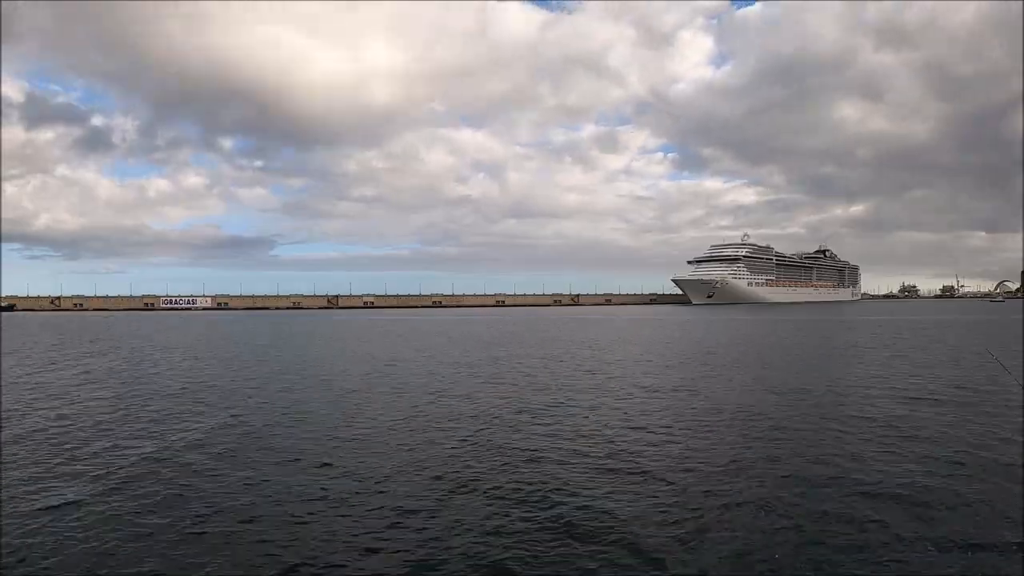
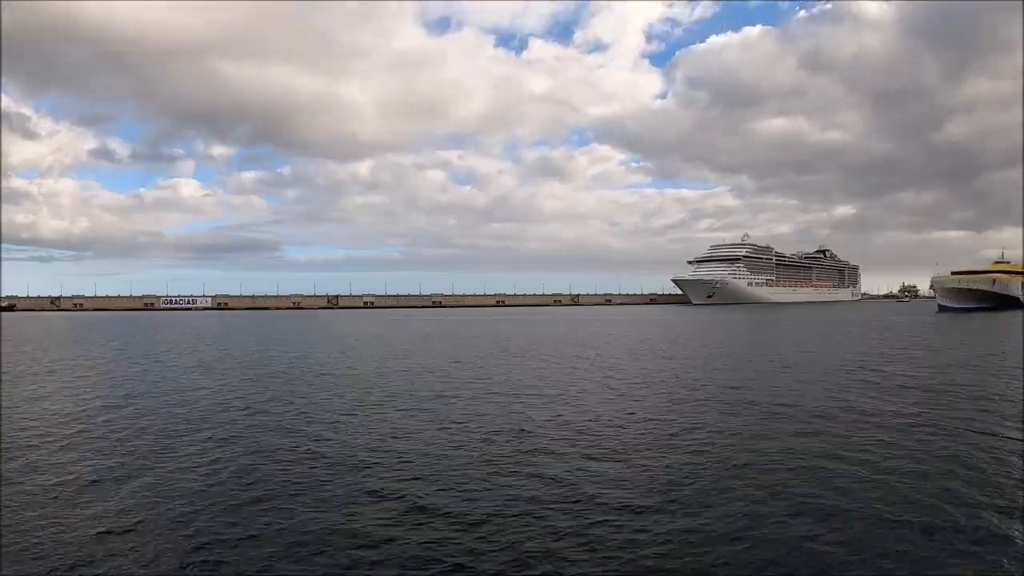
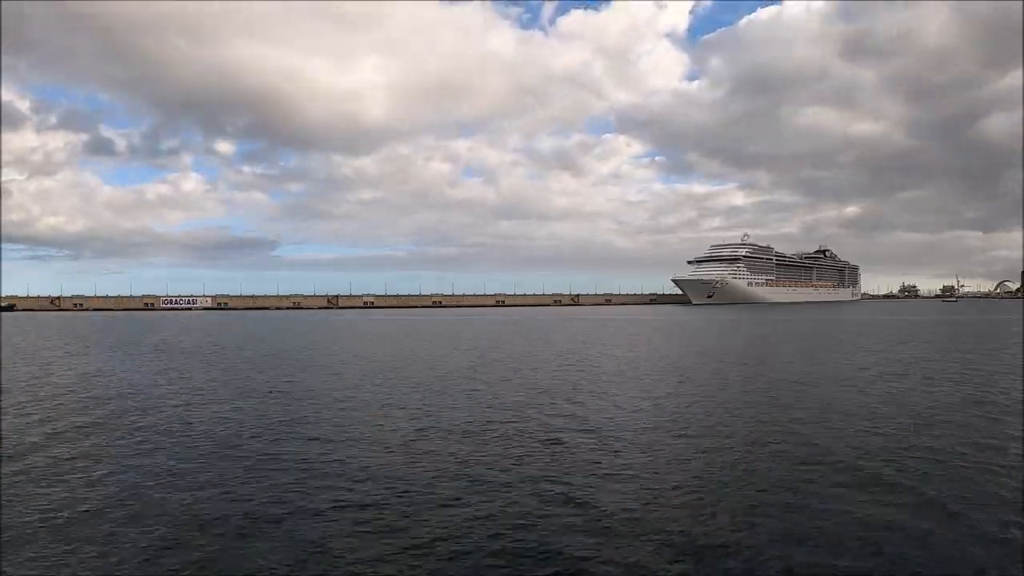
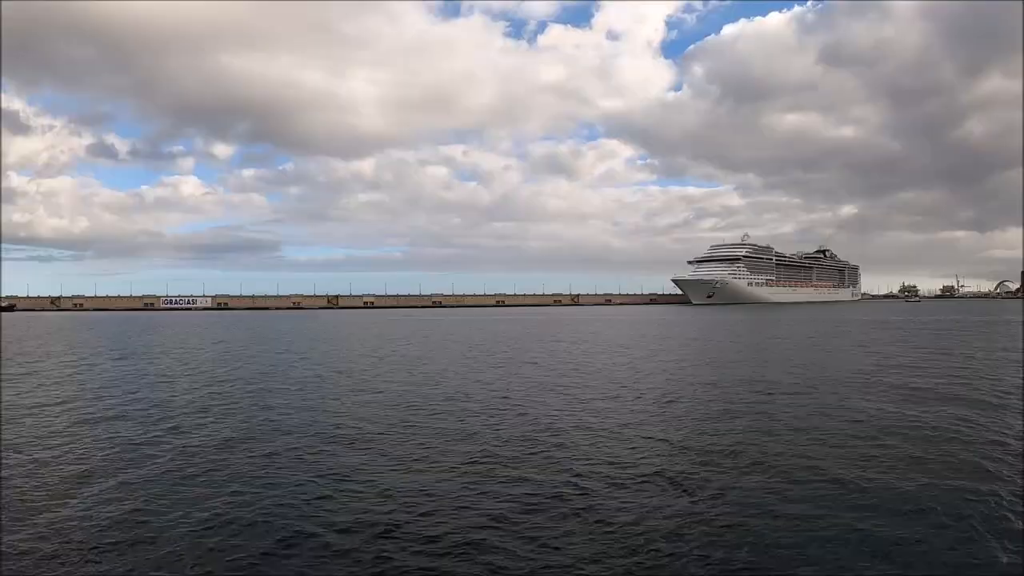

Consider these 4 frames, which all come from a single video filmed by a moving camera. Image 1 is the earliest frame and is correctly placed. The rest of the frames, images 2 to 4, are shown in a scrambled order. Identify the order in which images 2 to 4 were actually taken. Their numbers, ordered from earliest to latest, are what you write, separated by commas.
3, 4, 2
